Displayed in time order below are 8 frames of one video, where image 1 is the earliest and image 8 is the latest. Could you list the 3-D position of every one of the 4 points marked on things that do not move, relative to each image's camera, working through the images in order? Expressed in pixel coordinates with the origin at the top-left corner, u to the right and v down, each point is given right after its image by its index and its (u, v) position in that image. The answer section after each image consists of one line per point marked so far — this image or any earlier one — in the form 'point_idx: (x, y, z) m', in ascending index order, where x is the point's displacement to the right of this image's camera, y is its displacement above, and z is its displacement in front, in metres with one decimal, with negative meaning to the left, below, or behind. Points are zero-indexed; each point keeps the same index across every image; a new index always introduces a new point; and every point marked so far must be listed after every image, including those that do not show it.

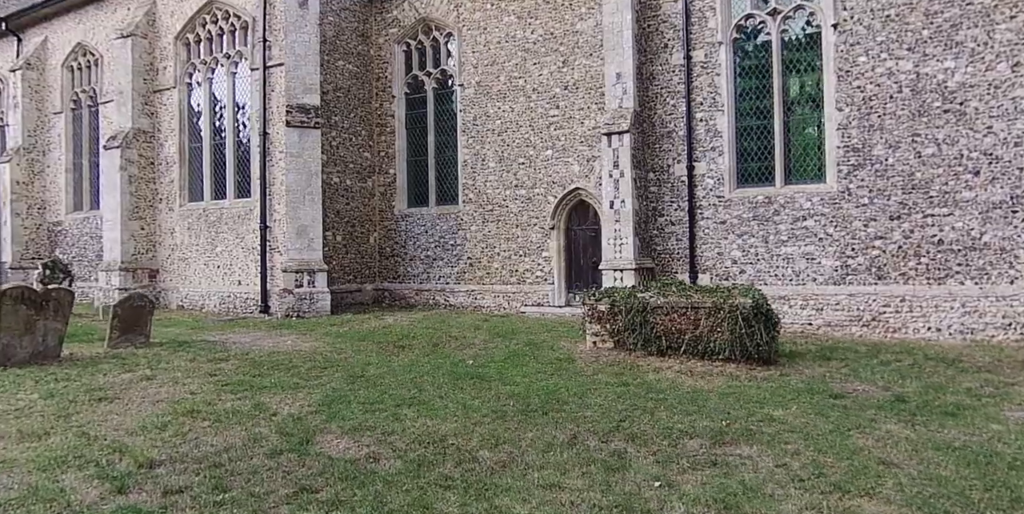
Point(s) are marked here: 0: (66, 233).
0: (-11.6, +0.7, +17.5) m
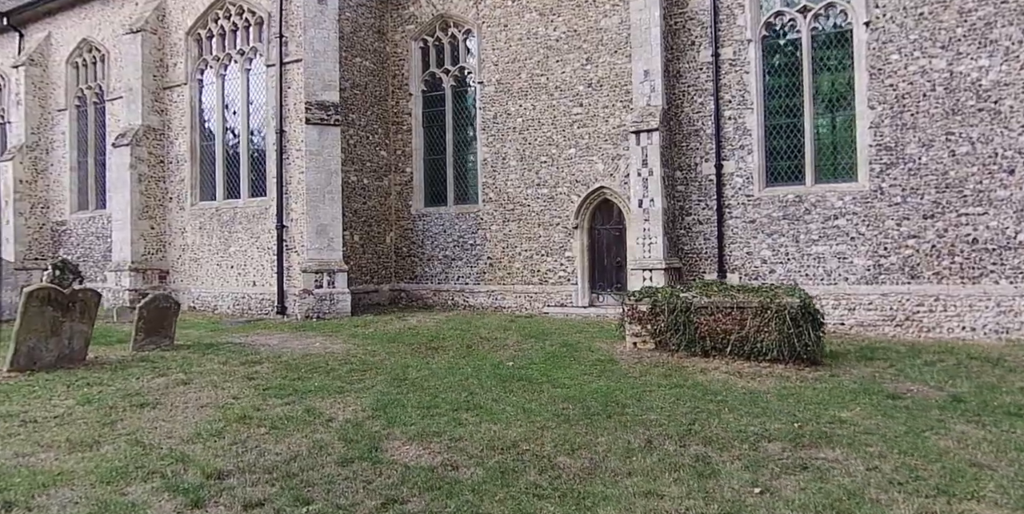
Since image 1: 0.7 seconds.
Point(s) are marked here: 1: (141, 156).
0: (-11.3, +0.7, +17.0) m
1: (-8.5, +2.3, +15.4) m
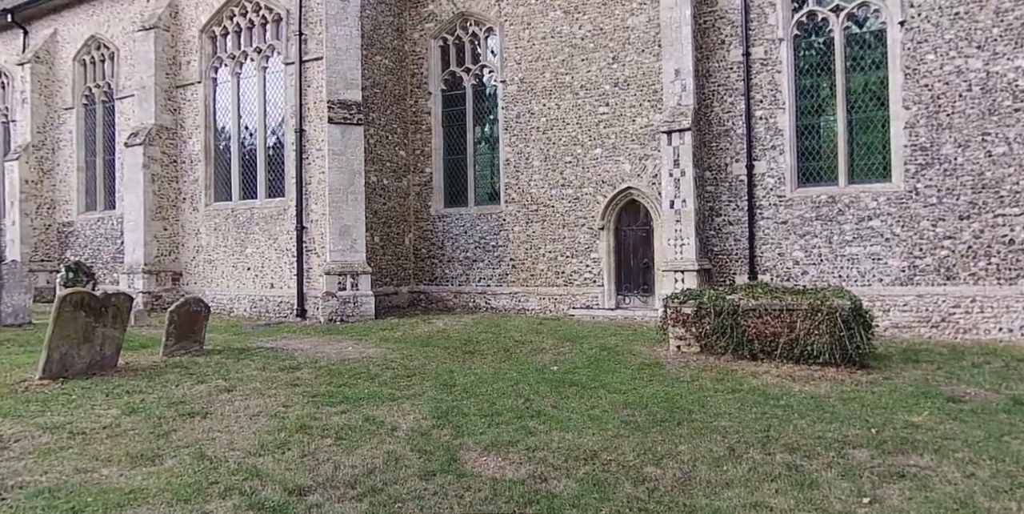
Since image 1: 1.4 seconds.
0: (-10.8, +0.6, +16.6) m
1: (-8.1, +2.3, +15.1) m
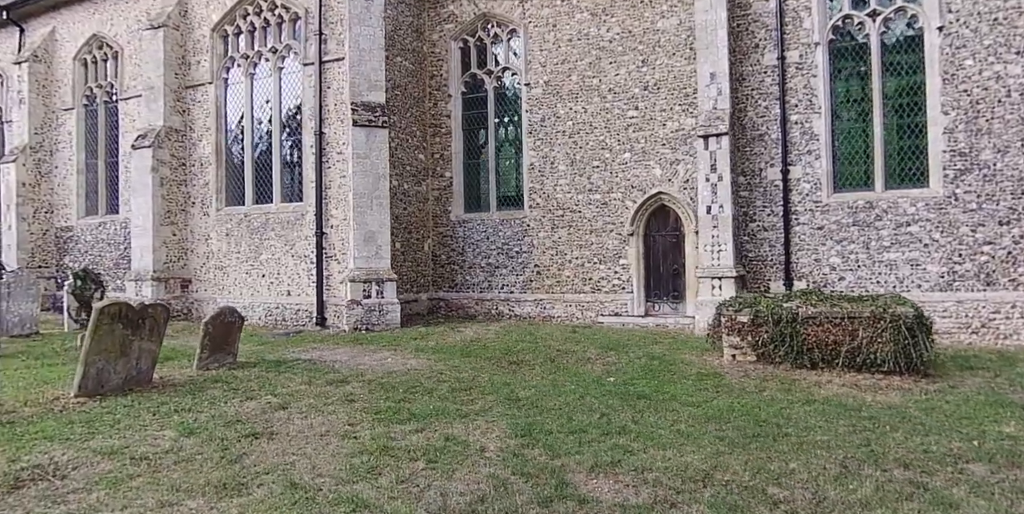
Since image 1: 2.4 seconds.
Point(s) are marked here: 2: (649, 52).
0: (-10.4, +0.4, +16.0) m
1: (-7.6, +2.1, +14.5) m
2: (+2.7, +4.0, +12.9) m
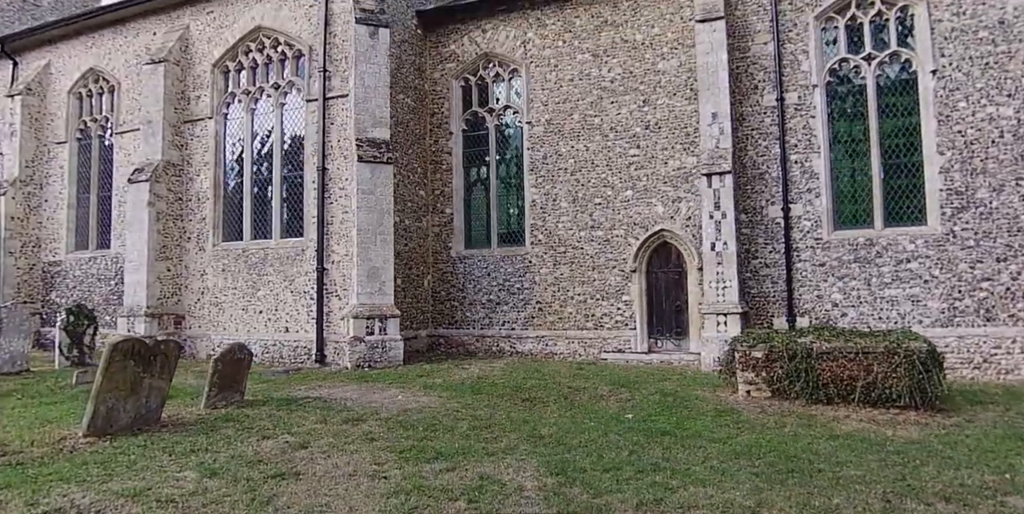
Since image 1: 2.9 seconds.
0: (-10.4, -0.4, +15.6) m
1: (-7.5, +1.4, +14.3) m
2: (+2.7, +3.3, +13.2) m
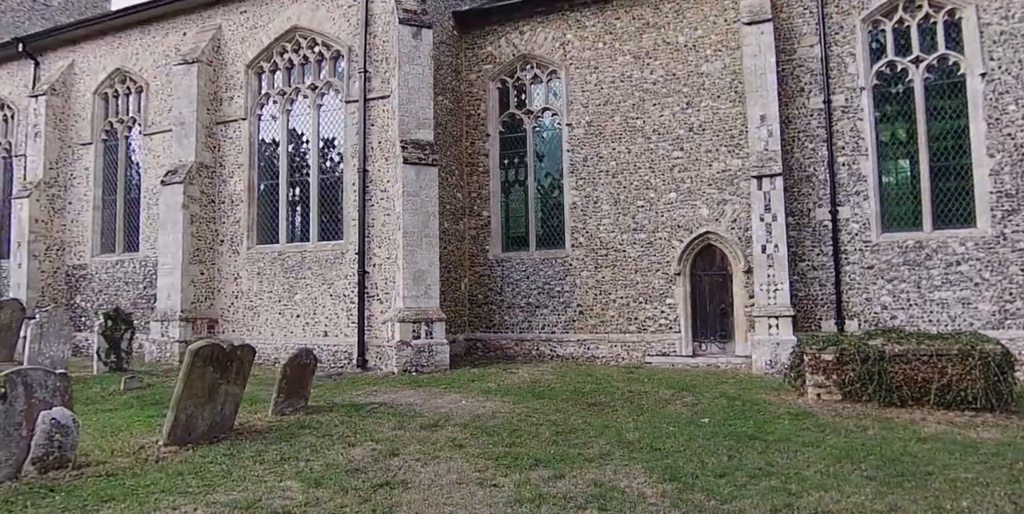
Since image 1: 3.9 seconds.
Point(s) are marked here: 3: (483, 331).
0: (-9.6, -0.5, +15.3) m
1: (-6.7, +1.3, +14.0) m
2: (+3.6, +3.2, +13.2) m
3: (-0.6, -1.6, +14.5) m
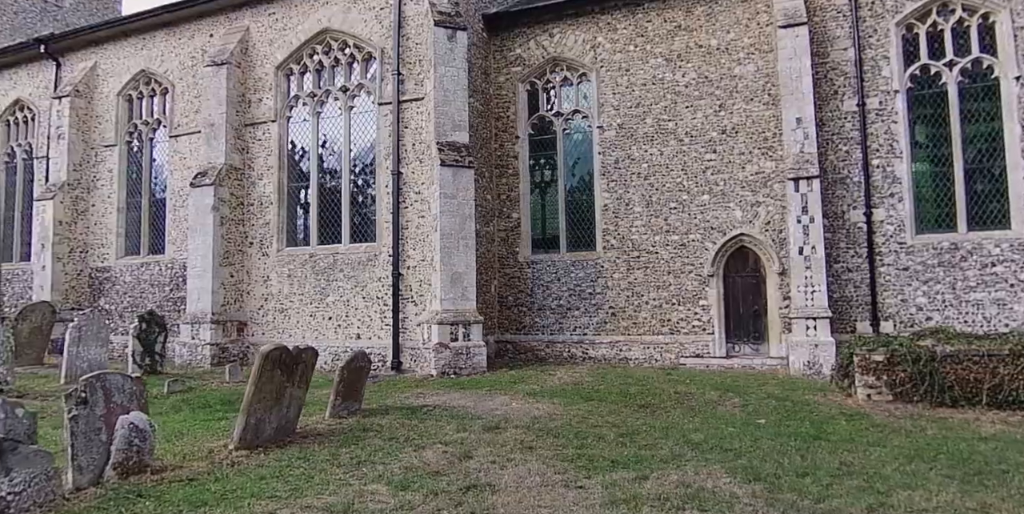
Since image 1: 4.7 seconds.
0: (-8.9, -0.5, +15.1) m
1: (-6.0, +1.2, +14.0) m
2: (+4.2, +3.2, +13.2) m
3: (0.0, -1.6, +14.5) m
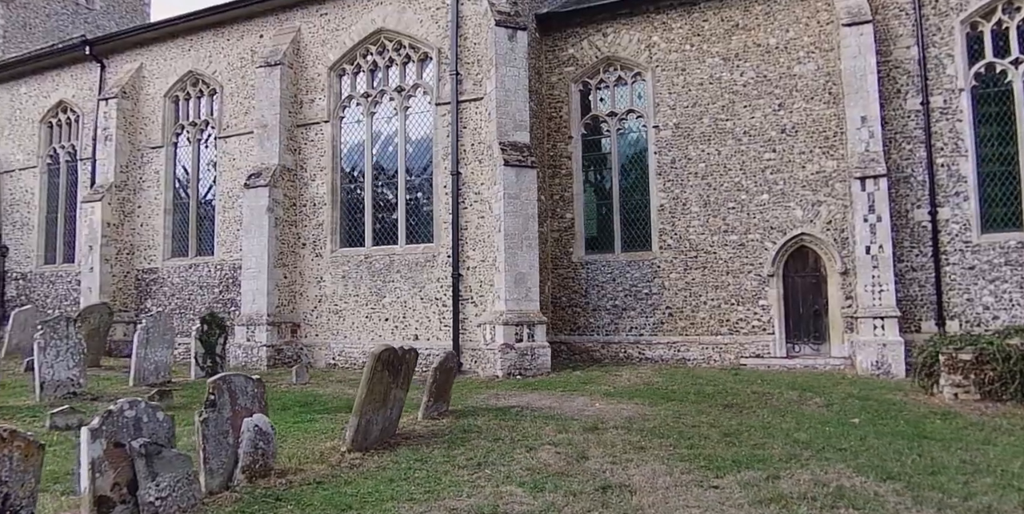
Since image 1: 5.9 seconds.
0: (-7.8, -0.6, +15.1) m
1: (-4.9, +1.2, +13.9) m
2: (+5.4, +3.2, +13.2) m
3: (+1.2, -1.7, +14.4) m
